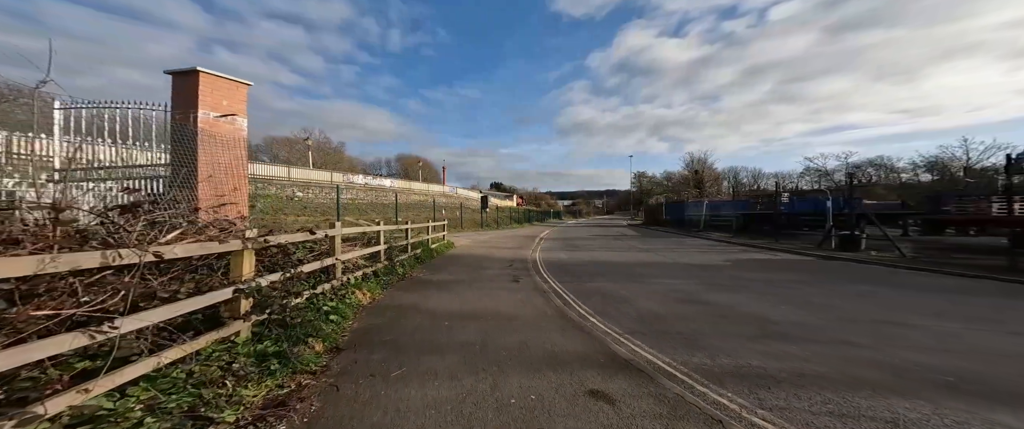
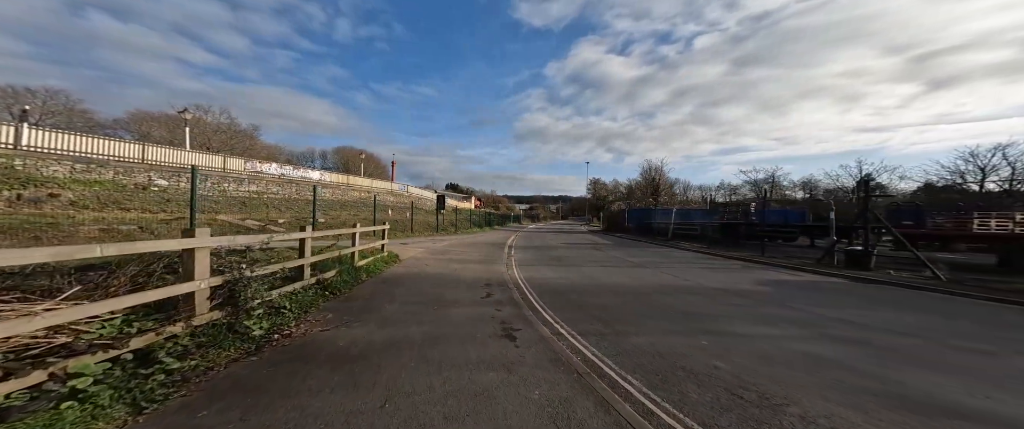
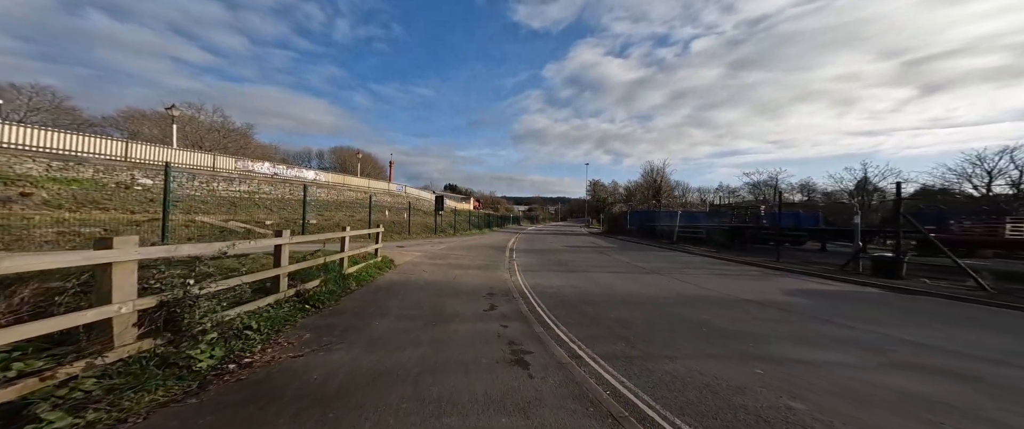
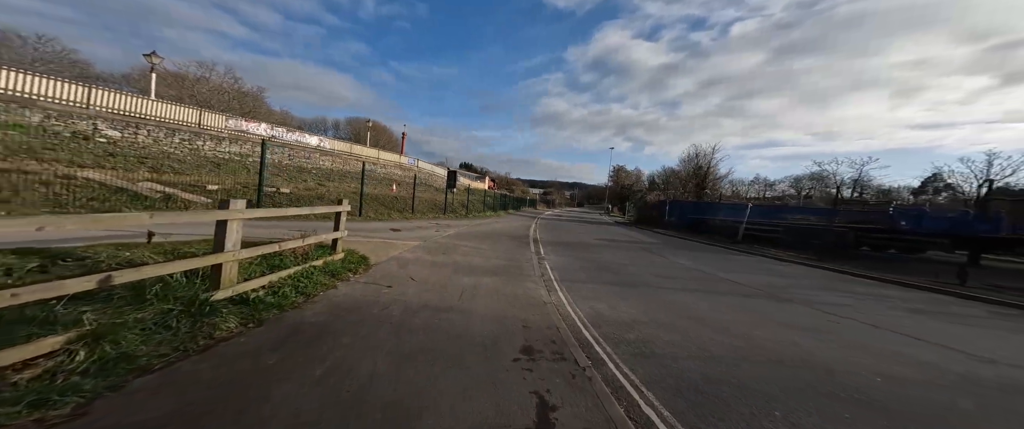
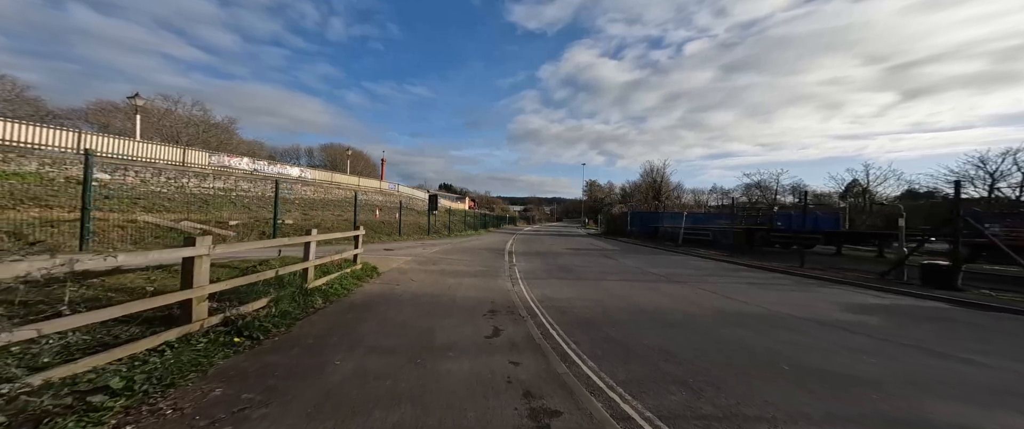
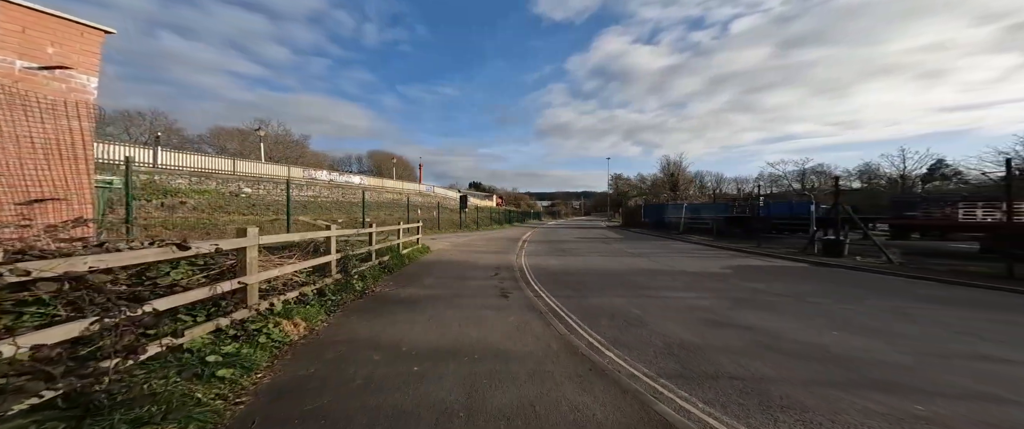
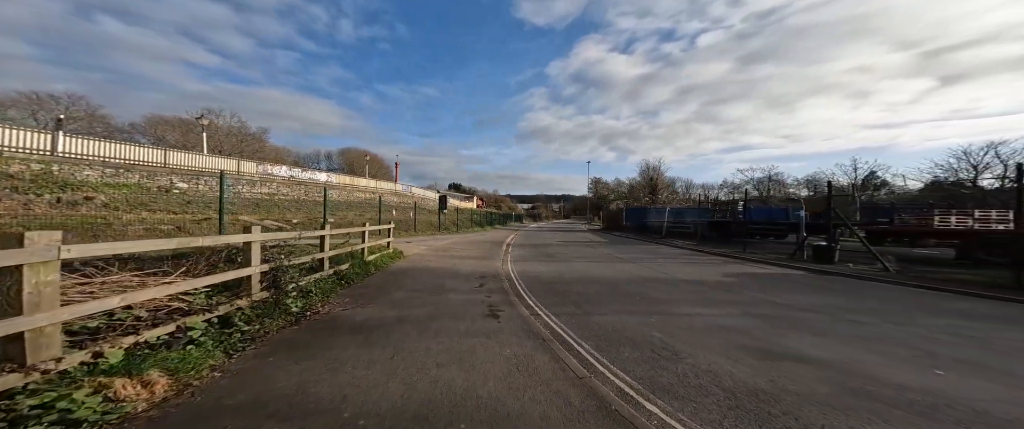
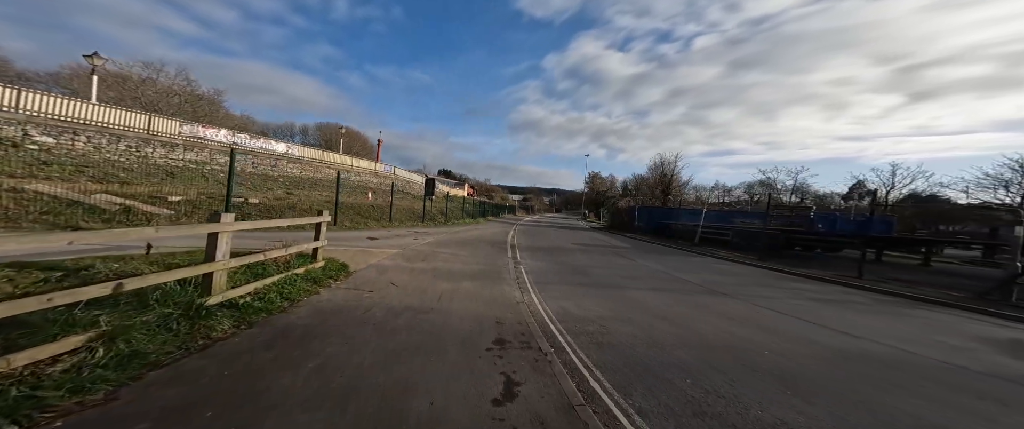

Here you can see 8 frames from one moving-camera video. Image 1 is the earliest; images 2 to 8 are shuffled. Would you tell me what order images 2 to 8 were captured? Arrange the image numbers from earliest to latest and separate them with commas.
6, 7, 2, 3, 5, 8, 4
